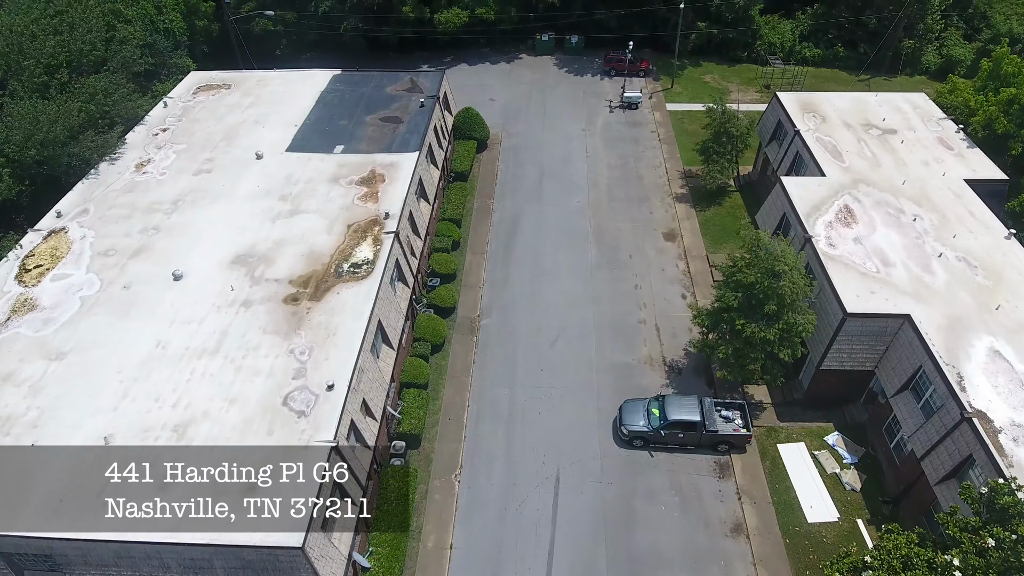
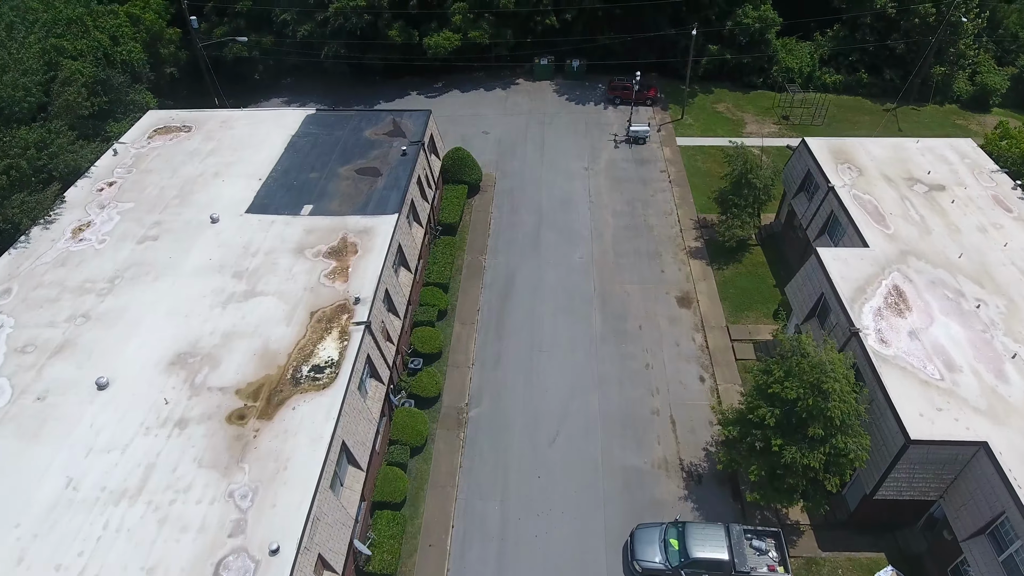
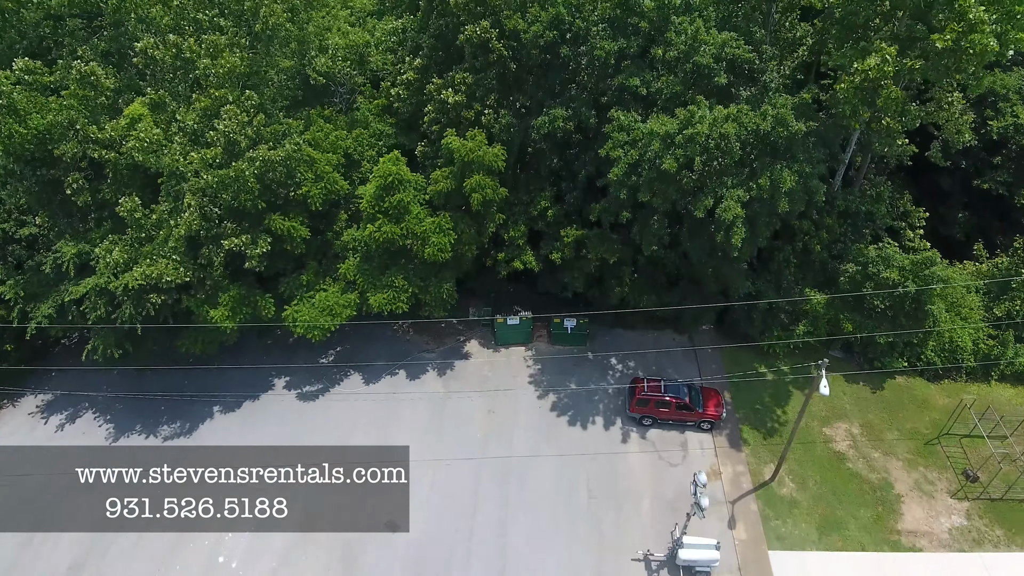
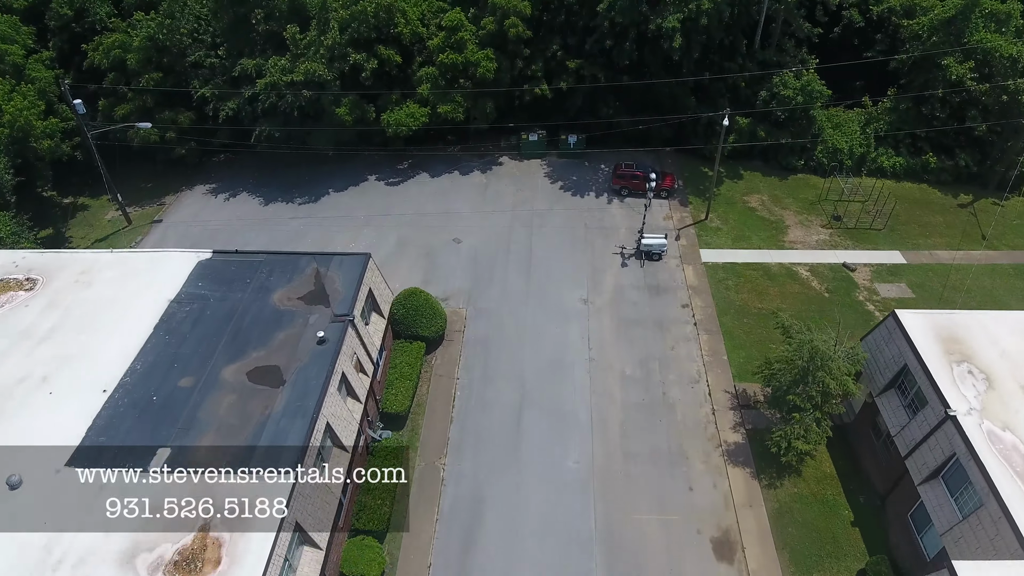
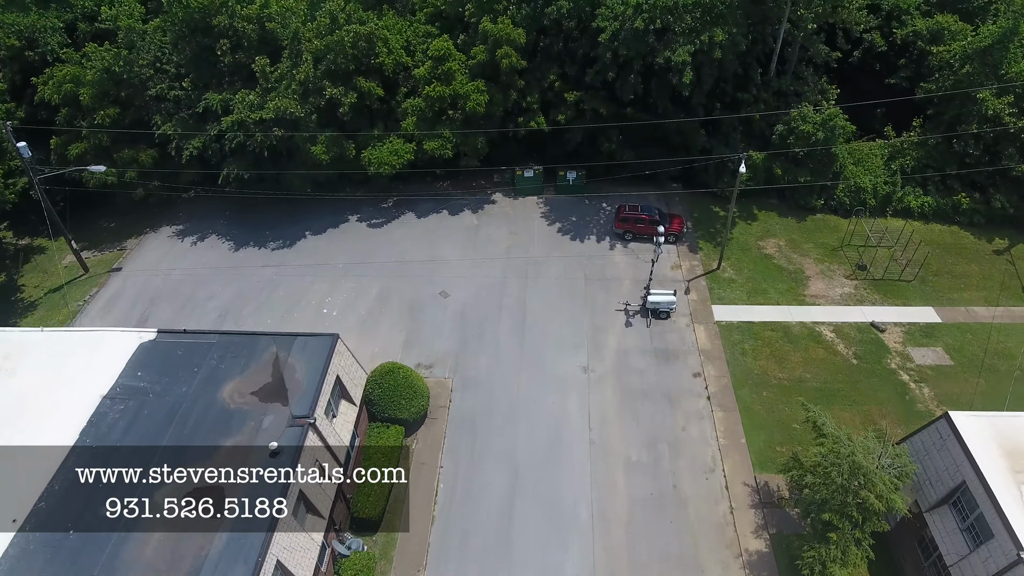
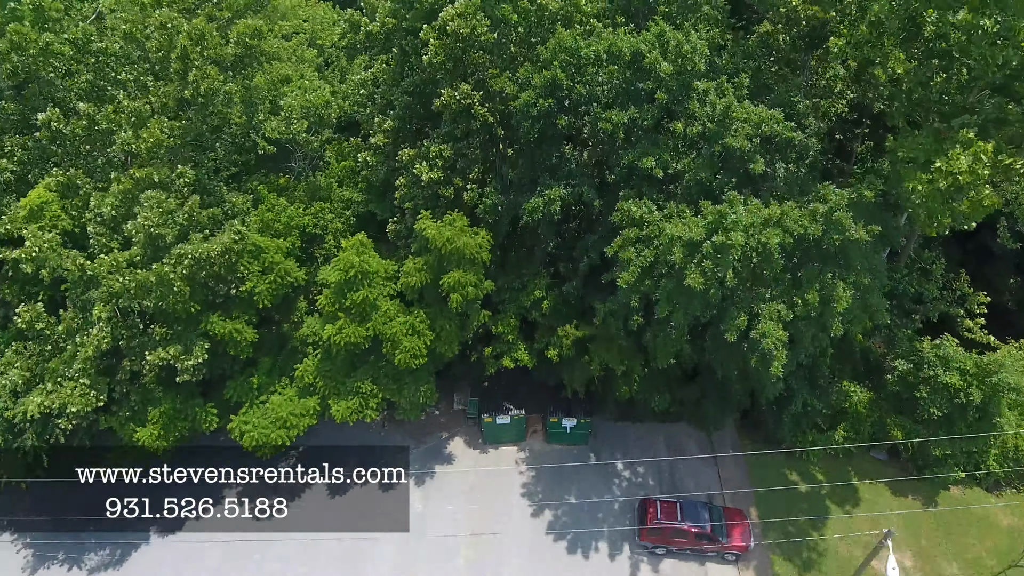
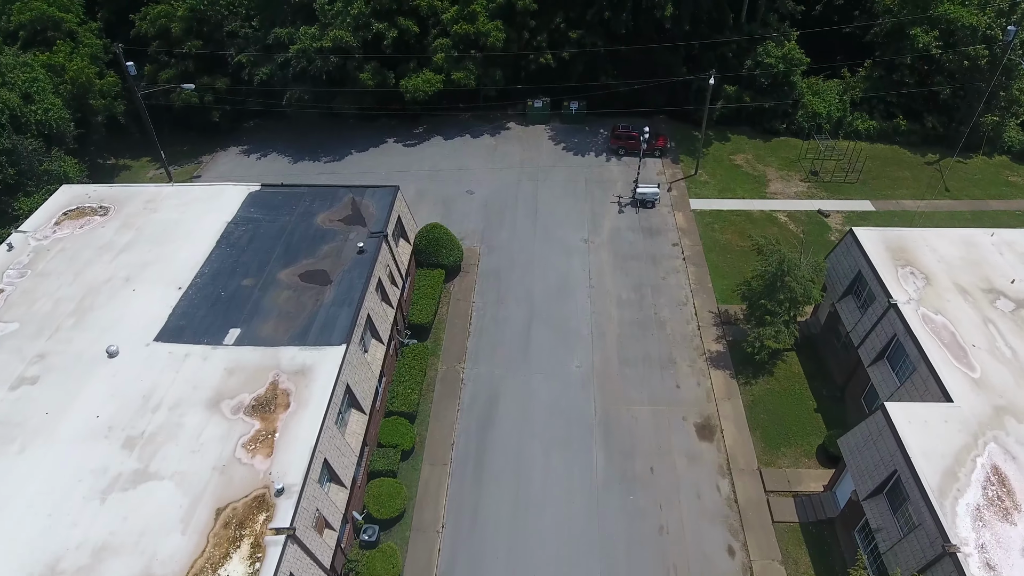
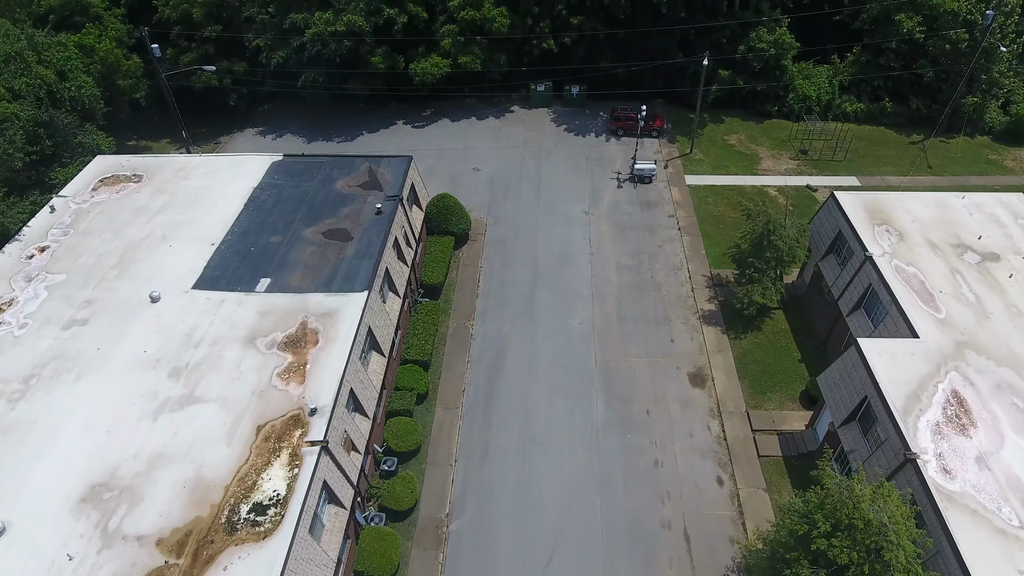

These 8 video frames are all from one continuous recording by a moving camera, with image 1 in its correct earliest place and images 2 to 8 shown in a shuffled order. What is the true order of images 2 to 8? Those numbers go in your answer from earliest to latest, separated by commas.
2, 8, 7, 4, 5, 3, 6
